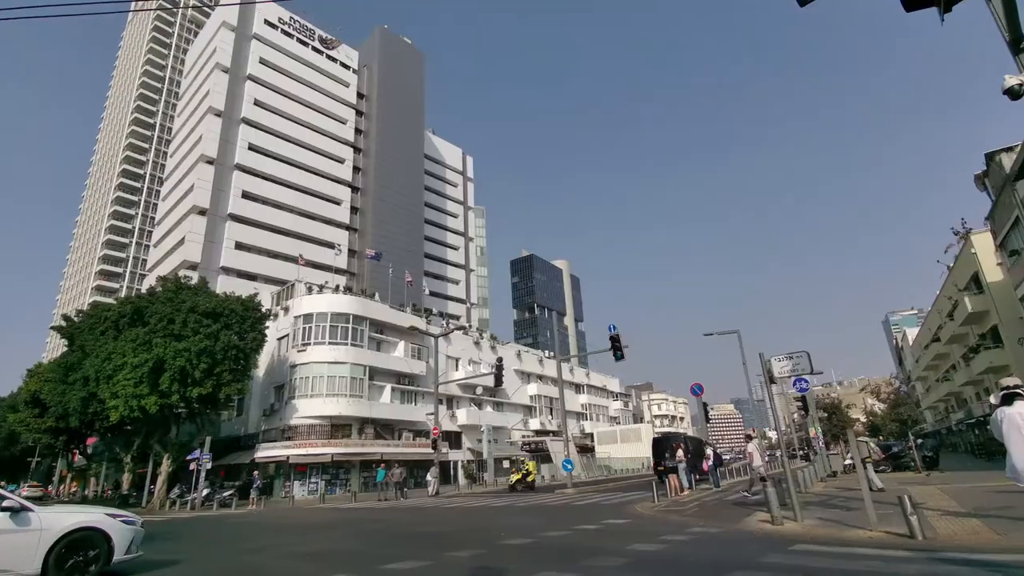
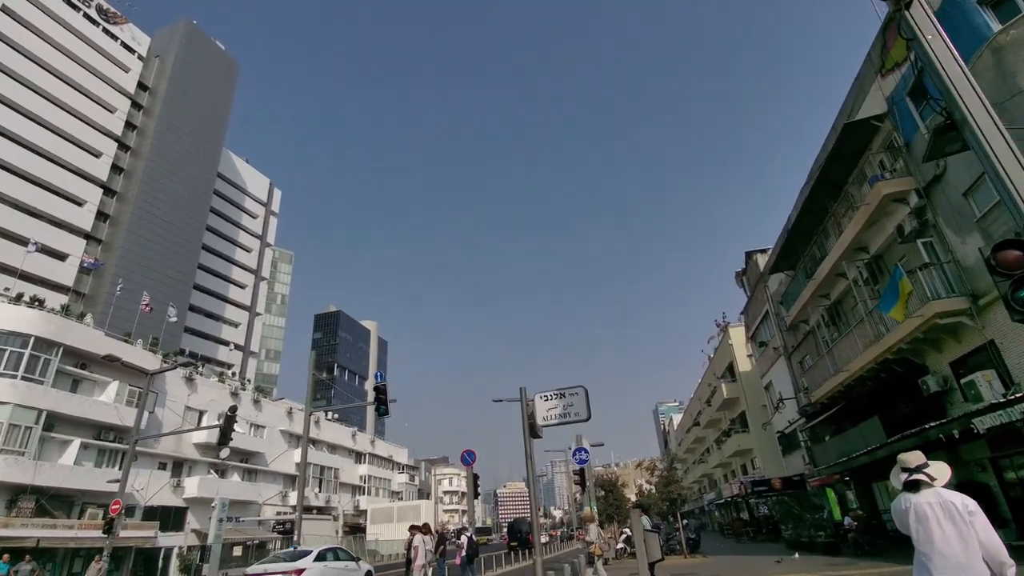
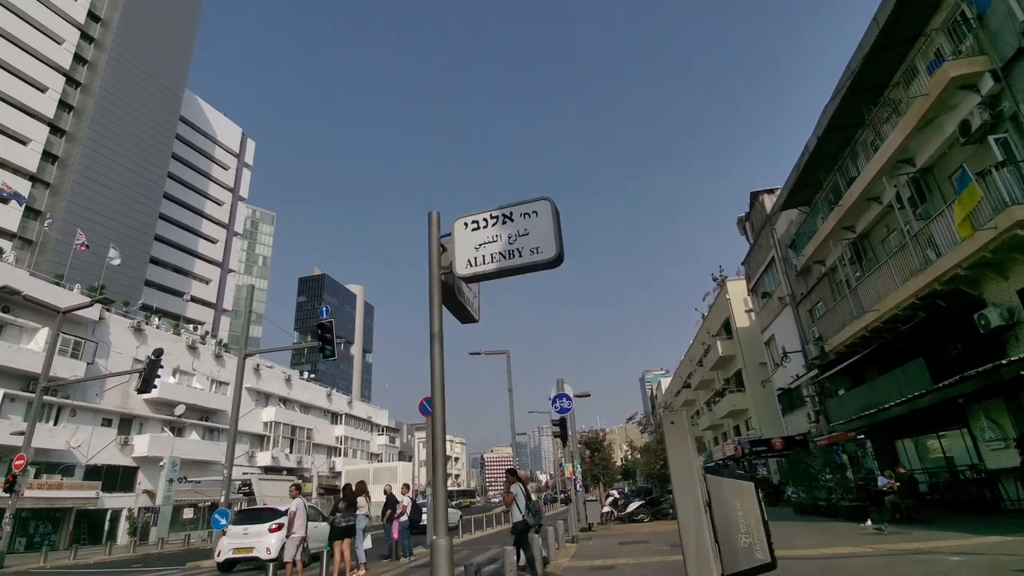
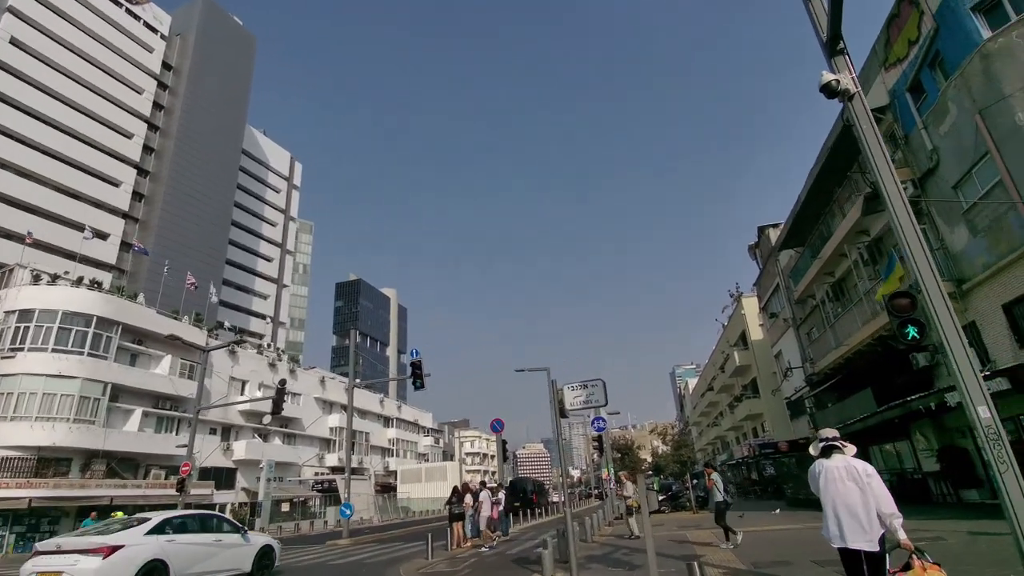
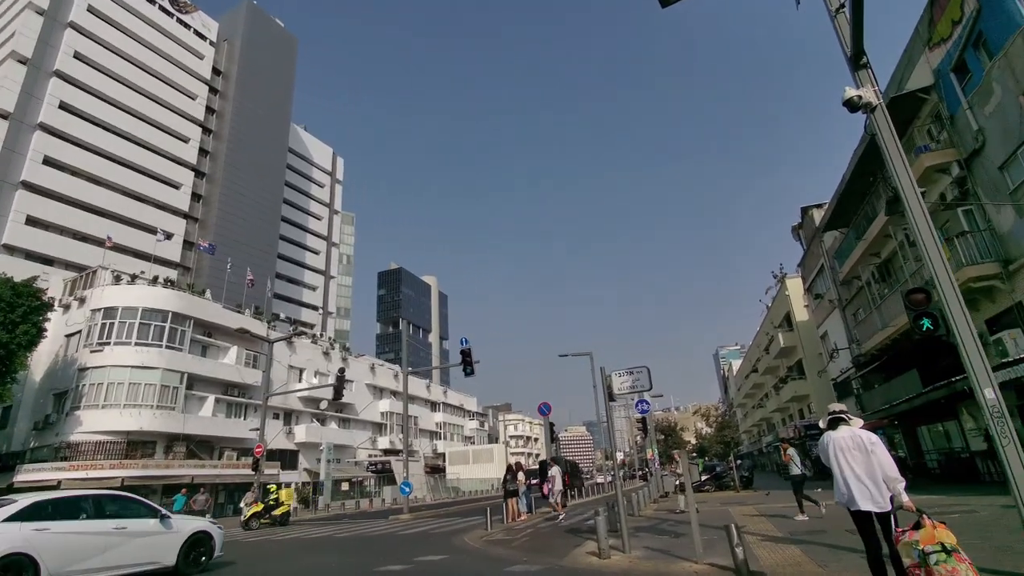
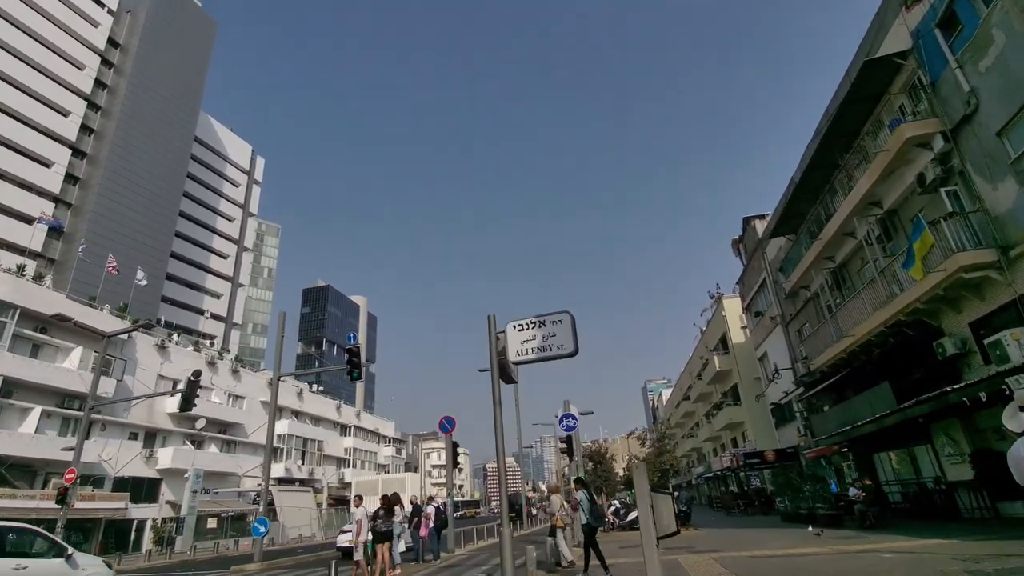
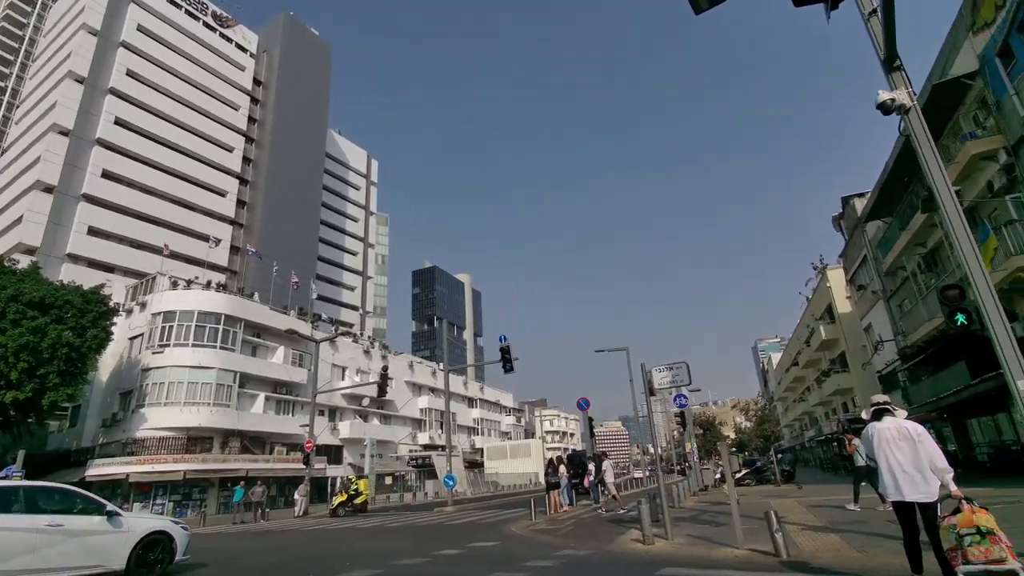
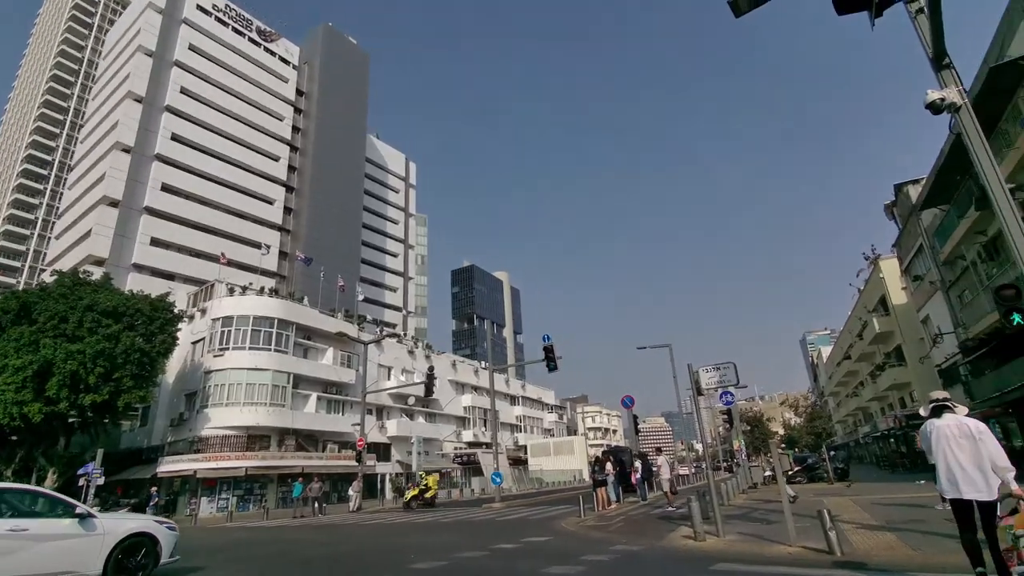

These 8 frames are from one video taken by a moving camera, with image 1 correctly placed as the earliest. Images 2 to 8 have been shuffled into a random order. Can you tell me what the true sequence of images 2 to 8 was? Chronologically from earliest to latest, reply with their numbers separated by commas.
8, 7, 5, 4, 2, 6, 3
